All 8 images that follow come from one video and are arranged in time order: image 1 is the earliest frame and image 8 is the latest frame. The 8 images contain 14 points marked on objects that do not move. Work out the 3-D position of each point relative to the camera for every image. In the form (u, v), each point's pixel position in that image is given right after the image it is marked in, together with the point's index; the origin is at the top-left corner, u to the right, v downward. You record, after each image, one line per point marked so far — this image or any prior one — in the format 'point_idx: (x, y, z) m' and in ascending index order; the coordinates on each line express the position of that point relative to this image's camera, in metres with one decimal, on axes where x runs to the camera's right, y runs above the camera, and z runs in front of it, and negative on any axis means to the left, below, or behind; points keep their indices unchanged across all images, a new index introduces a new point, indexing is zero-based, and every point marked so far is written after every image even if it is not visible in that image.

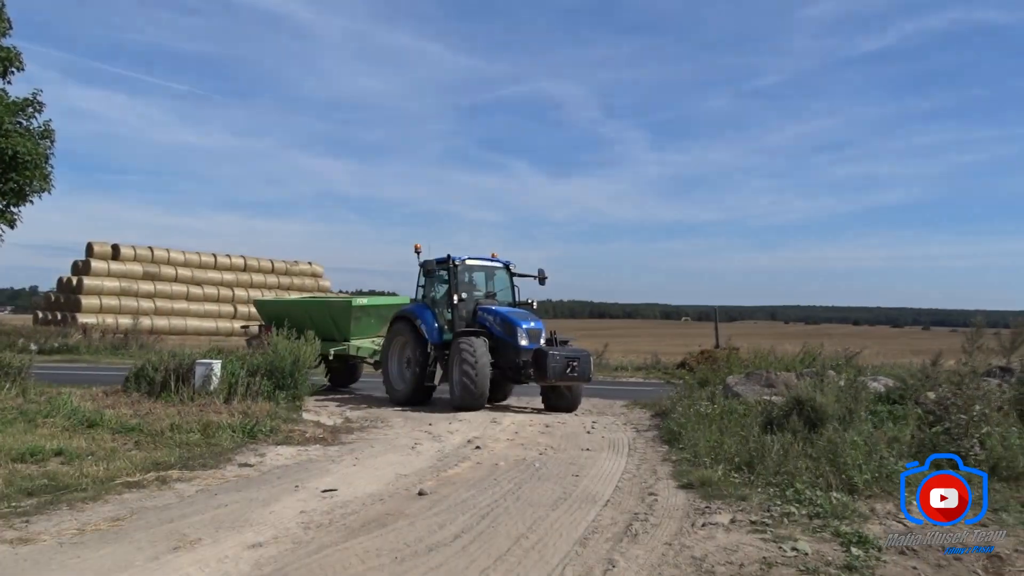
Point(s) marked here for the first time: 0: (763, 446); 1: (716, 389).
0: (+2.2, -1.4, +7.4) m
1: (+2.6, -1.3, +10.8) m
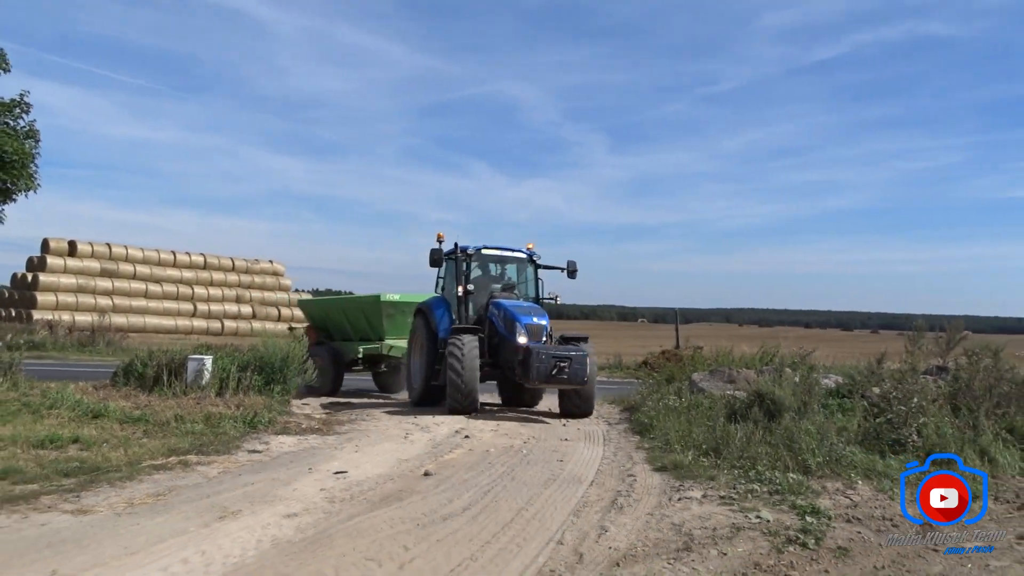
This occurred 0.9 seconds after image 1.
0: (+2.1, -1.4, +8.3) m
1: (+2.3, -1.3, +11.6) m
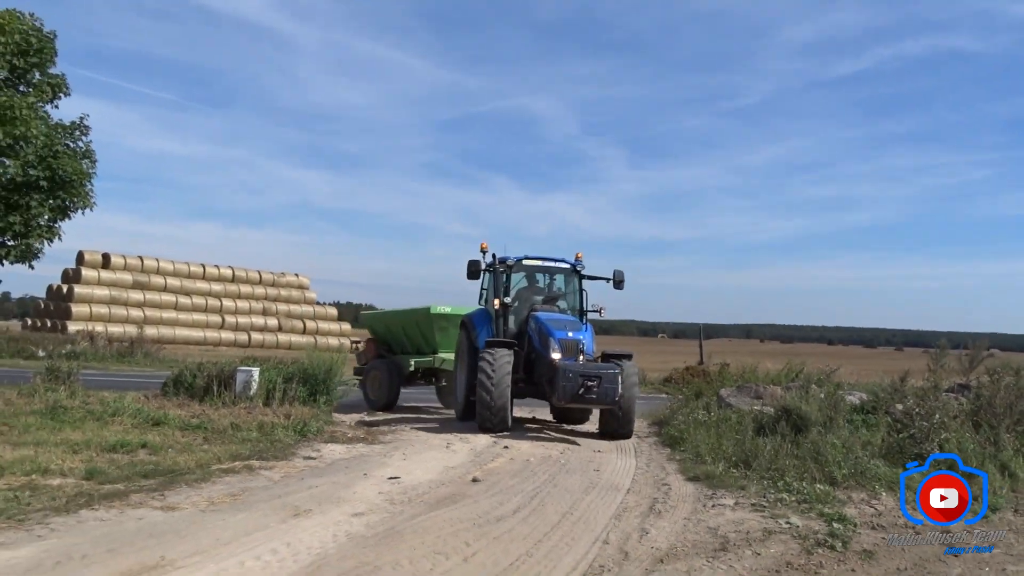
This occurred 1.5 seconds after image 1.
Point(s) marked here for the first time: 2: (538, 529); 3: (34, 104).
0: (+2.5, -1.6, +8.7) m
1: (+2.8, -1.6, +12.1) m
2: (+0.2, -1.7, +6.1) m
3: (-7.9, +3.0, +14.2) m
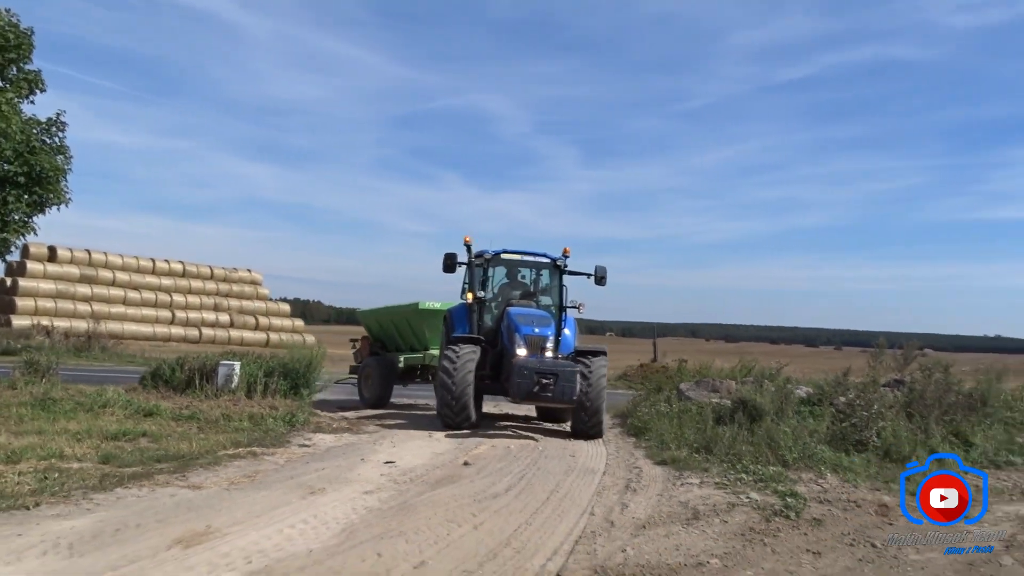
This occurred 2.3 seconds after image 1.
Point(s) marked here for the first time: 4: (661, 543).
0: (+2.3, -1.6, +9.6) m
1: (+2.4, -1.6, +13.0) m
2: (+0.2, -1.7, +6.8) m
3: (-8.3, +3.0, +14.5) m
4: (+1.0, -1.6, +5.6) m
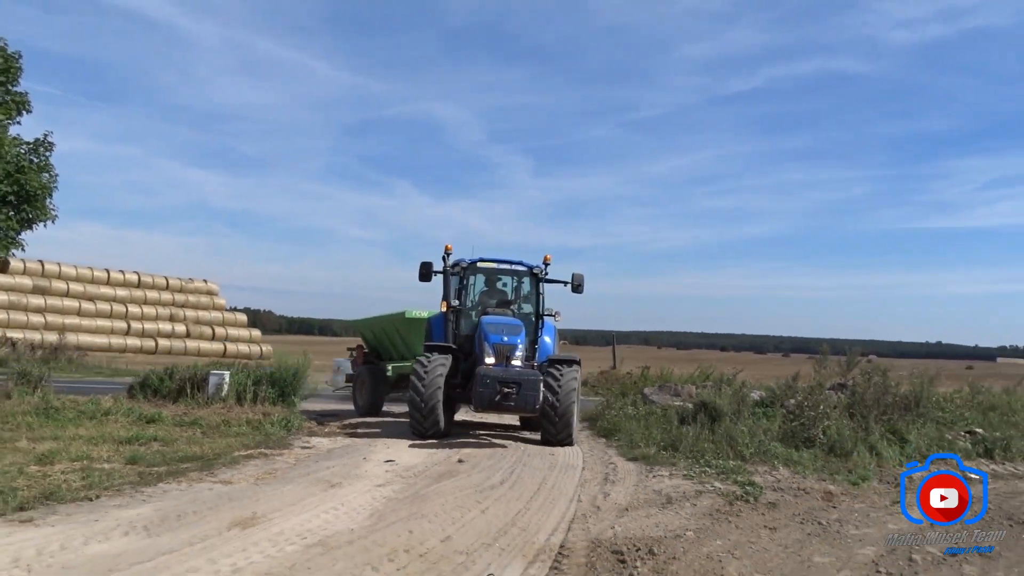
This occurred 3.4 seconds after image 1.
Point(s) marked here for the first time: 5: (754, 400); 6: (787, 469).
0: (+2.1, -1.8, +10.6) m
1: (+2.0, -1.8, +14.0) m
2: (+0.1, -1.8, +7.7) m
3: (-8.8, +2.8, +15.0) m
4: (+1.0, -1.8, +6.6) m
5: (+3.4, -1.6, +12.3) m
6: (+3.0, -2.0, +9.5) m
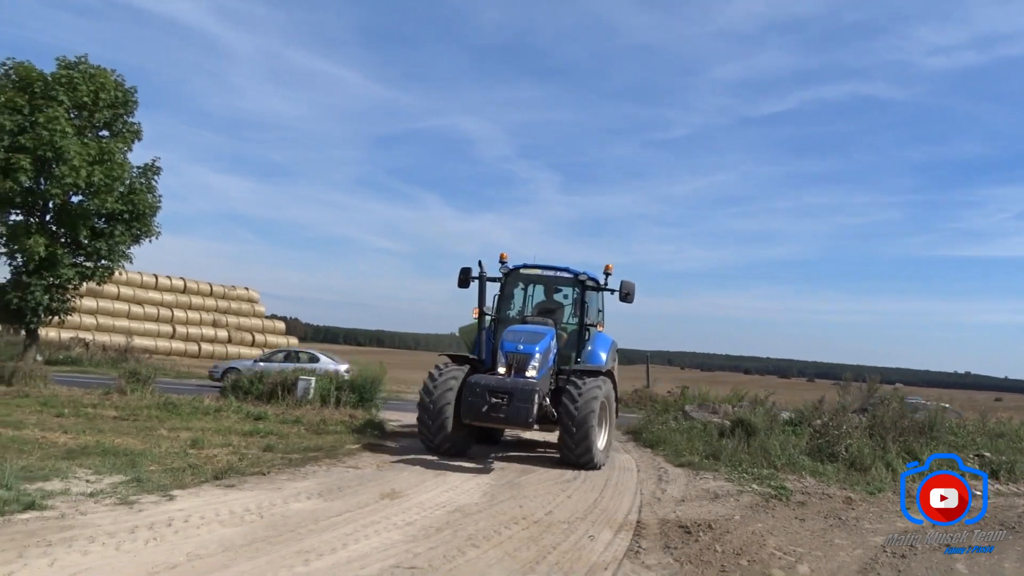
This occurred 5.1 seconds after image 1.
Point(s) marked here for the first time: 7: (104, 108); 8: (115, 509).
0: (+2.9, -2.2, +12.2) m
1: (+3.0, -2.3, +15.6) m
2: (+0.9, -2.1, +9.4) m
3: (-7.6, +2.6, +16.9) m
4: (+1.8, -2.1, +8.2) m
5: (+4.4, -2.1, +13.9) m
6: (+3.8, -2.4, +11.1) m
7: (-7.9, +3.5, +16.9) m
8: (-2.9, -1.6, +6.3) m
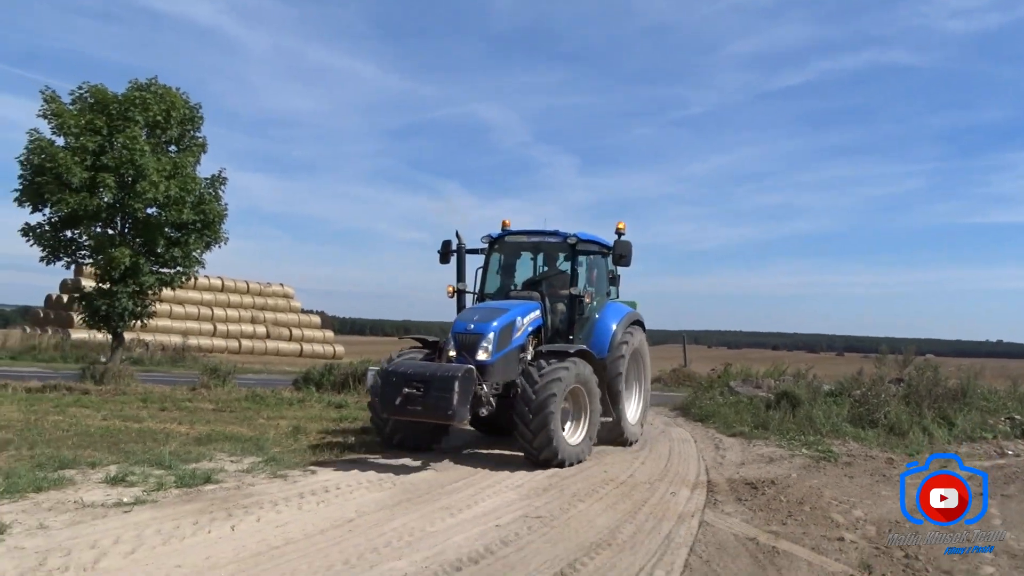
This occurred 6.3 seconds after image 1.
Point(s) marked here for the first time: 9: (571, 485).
0: (+3.9, -2.0, +13.3) m
1: (+4.0, -2.0, +16.6) m
2: (+1.8, -2.0, +10.5) m
3: (-6.7, +2.6, +18.2) m
4: (+2.6, -1.9, +9.3) m
5: (+5.4, -1.8, +14.9) m
6: (+4.8, -2.2, +12.1) m
7: (-7.0, +3.4, +18.1) m
8: (-2.1, -1.7, +7.5) m
9: (+0.5, -1.8, +7.7) m
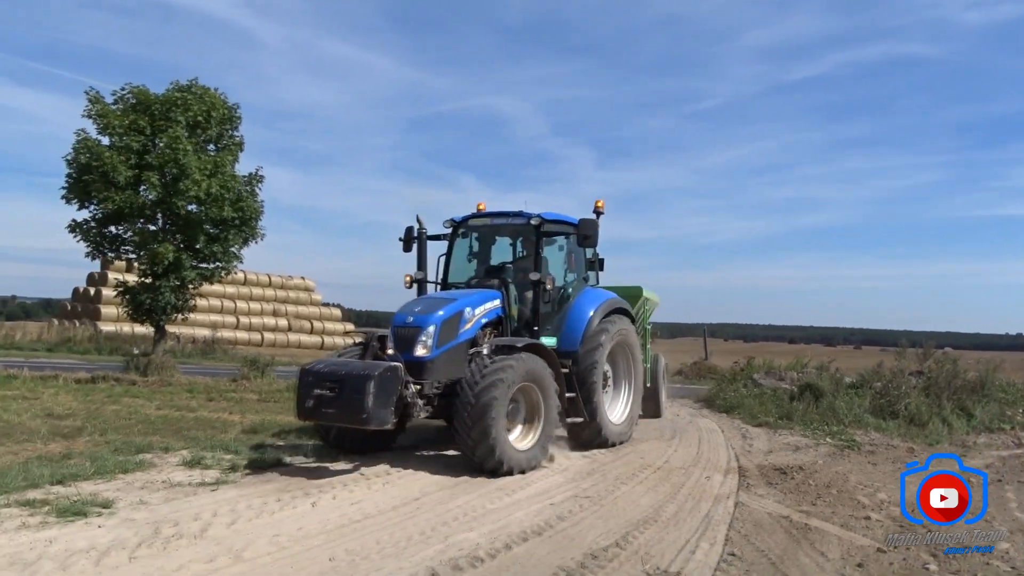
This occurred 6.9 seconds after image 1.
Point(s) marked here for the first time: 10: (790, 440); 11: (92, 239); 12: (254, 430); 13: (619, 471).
0: (+4.4, -1.9, +13.7) m
1: (+4.6, -1.9, +17.1) m
2: (+2.3, -2.0, +11.0) m
3: (-6.1, +2.7, +18.8) m
4: (+3.1, -1.9, +9.8) m
5: (+5.9, -1.7, +15.3) m
6: (+5.3, -2.1, +12.5) m
7: (-6.4, +3.5, +18.7) m
8: (-1.6, -1.6, +8.0) m
9: (+0.9, -1.7, +8.2) m
10: (+3.6, -2.0, +11.2) m
11: (-8.7, +1.0, +18.0) m
12: (-3.2, -1.8, +10.7) m
13: (+1.0, -1.7, +8.2) m
